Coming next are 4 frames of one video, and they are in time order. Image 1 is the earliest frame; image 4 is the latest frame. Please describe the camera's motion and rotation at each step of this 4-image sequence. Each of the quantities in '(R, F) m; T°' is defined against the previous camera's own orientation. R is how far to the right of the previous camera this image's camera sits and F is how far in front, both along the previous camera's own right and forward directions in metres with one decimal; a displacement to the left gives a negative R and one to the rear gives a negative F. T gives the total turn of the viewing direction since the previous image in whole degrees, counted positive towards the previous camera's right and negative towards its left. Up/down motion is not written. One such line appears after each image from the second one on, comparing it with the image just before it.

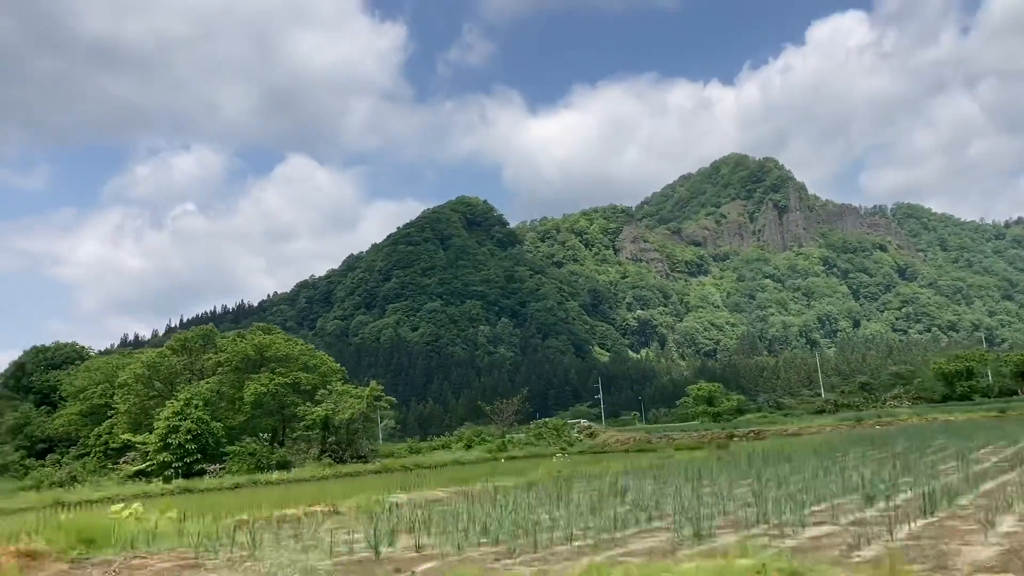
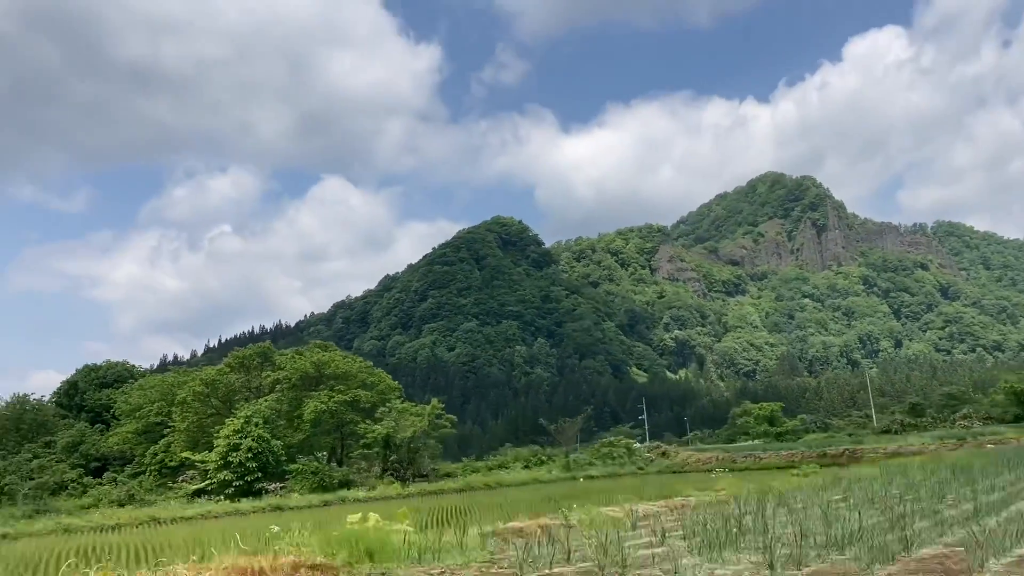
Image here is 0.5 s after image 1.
(-1.0, +0.4) m; -2°
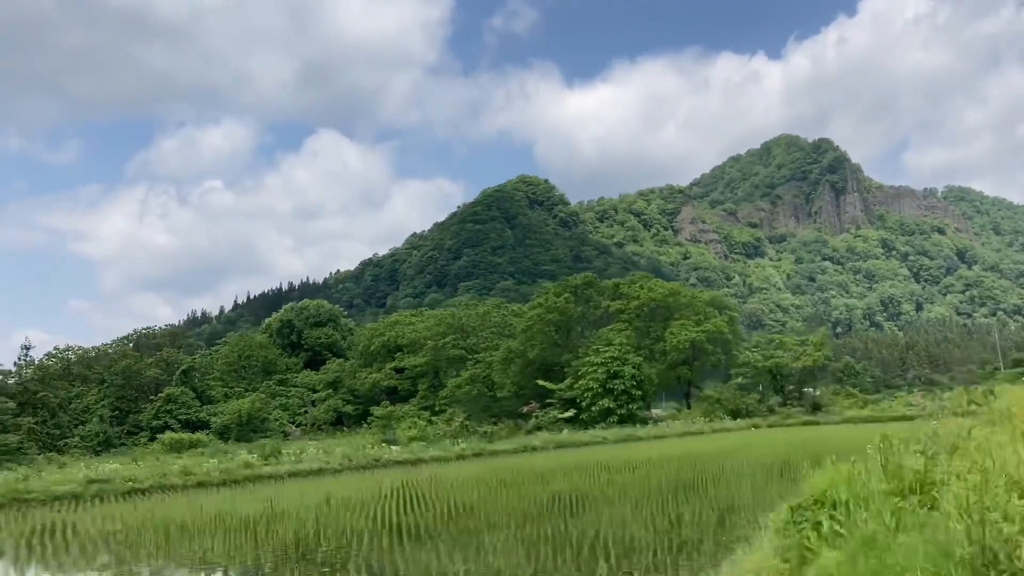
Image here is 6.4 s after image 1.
(-12.9, +1.9) m; +3°
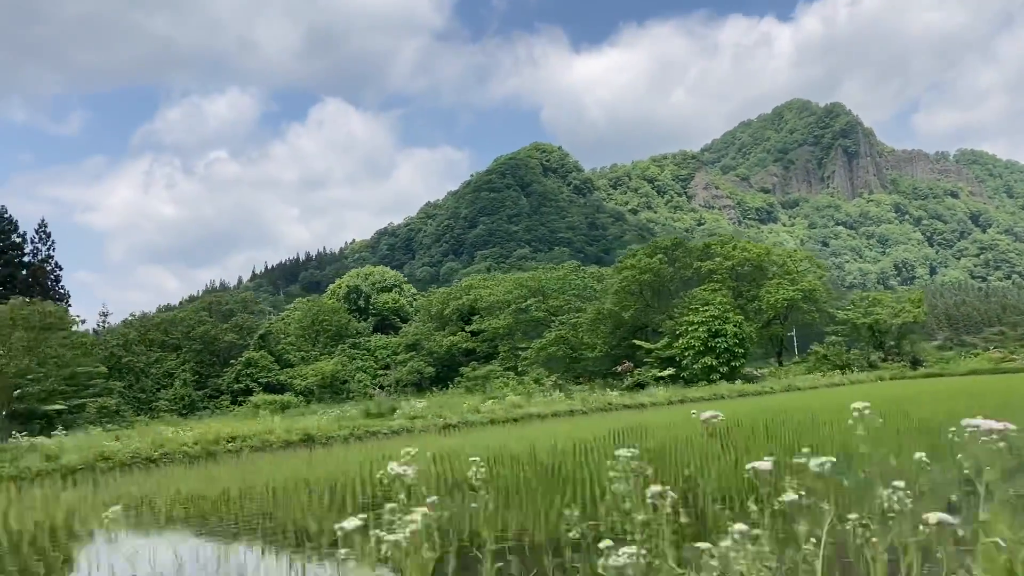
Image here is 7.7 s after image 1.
(-3.1, -0.4) m; 0°
